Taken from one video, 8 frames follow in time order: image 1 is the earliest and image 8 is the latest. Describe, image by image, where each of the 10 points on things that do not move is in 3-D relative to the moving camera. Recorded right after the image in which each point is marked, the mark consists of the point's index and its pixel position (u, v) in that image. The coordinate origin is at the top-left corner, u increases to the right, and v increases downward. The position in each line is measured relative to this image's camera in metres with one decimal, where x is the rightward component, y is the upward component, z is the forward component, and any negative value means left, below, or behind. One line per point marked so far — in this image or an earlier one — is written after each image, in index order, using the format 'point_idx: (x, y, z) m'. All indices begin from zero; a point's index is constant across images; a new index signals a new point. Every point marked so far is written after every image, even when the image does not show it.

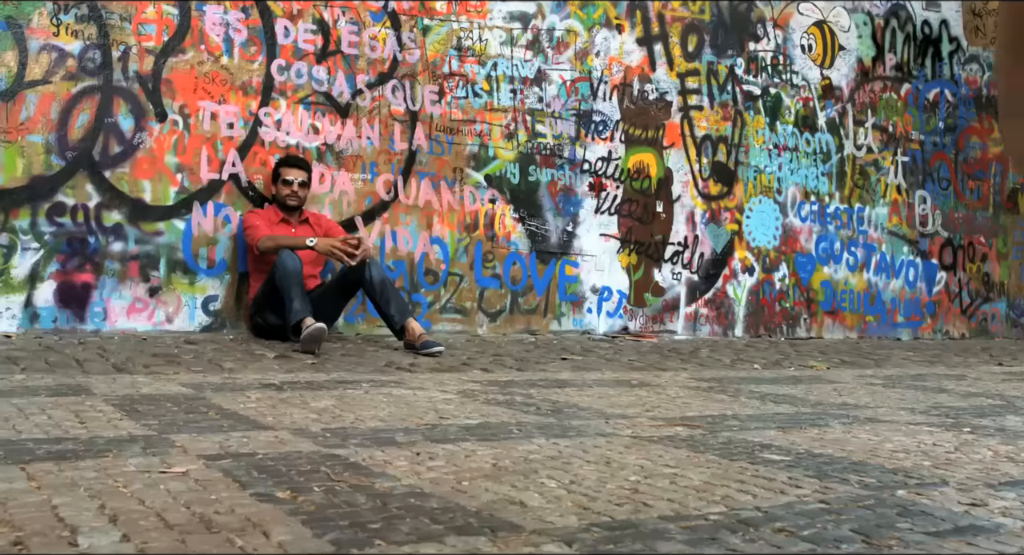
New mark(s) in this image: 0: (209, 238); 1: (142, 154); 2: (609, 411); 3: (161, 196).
0: (-1.8, +0.2, +6.7) m
1: (-2.1, +0.7, +6.5) m
2: (+0.3, -0.4, +3.7) m
3: (-2.0, +0.5, +6.6) m
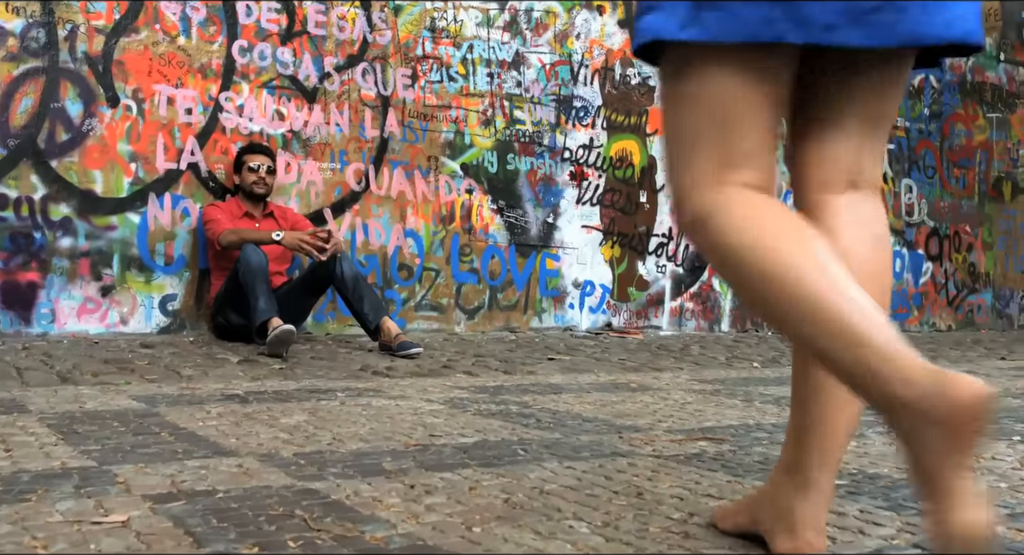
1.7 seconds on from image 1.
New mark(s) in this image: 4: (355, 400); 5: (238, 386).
0: (-1.9, +0.2, +6.3) m
1: (-2.2, +0.7, +6.1) m
2: (+0.3, -0.4, +3.3) m
3: (-2.1, +0.5, +6.1) m
4: (-0.5, -0.4, +3.6) m
5: (-0.9, -0.4, +3.9) m
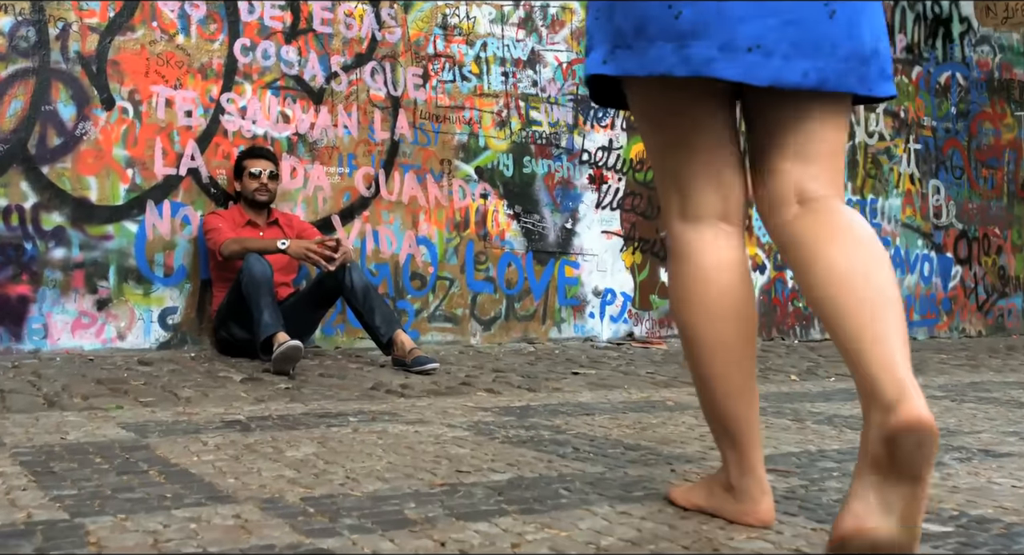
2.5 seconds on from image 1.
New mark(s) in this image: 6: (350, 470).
0: (-1.8, +0.2, +5.9) m
1: (-2.1, +0.6, +5.7) m
2: (+0.4, -0.4, +2.9) m
3: (-2.0, +0.4, +5.8) m
4: (-0.4, -0.4, +3.2) m
5: (-0.8, -0.4, +3.5) m
6: (-0.3, -0.4, +2.5) m
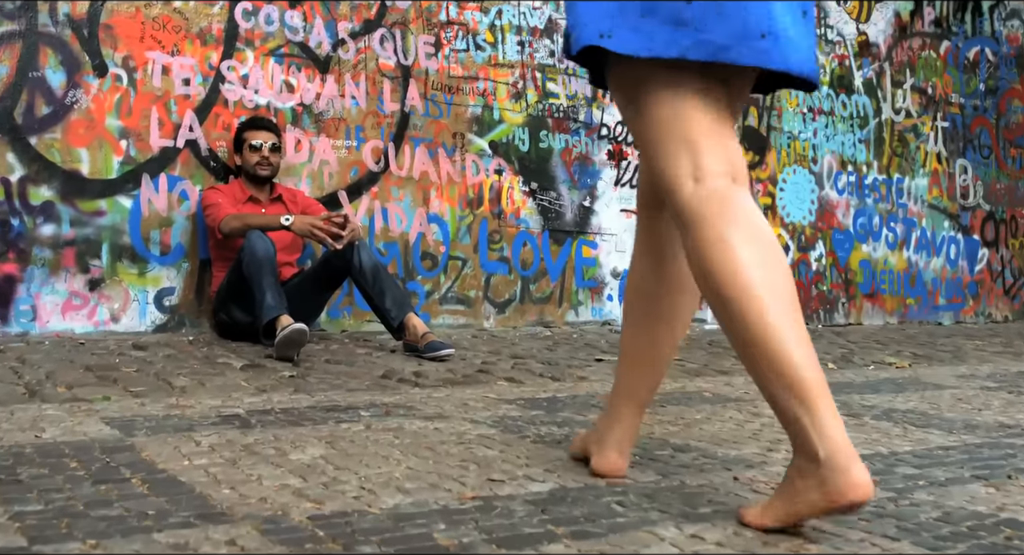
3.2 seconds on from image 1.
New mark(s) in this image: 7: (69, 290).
0: (-1.7, +0.3, +5.6) m
1: (-2.0, +0.7, +5.4) m
2: (+0.5, -0.4, +2.6) m
3: (-1.9, +0.5, +5.4) m
4: (-0.3, -0.4, +2.9) m
5: (-0.7, -0.3, +3.2) m
6: (-0.3, -0.4, +2.1) m
7: (-2.0, -0.1, +5.3) m
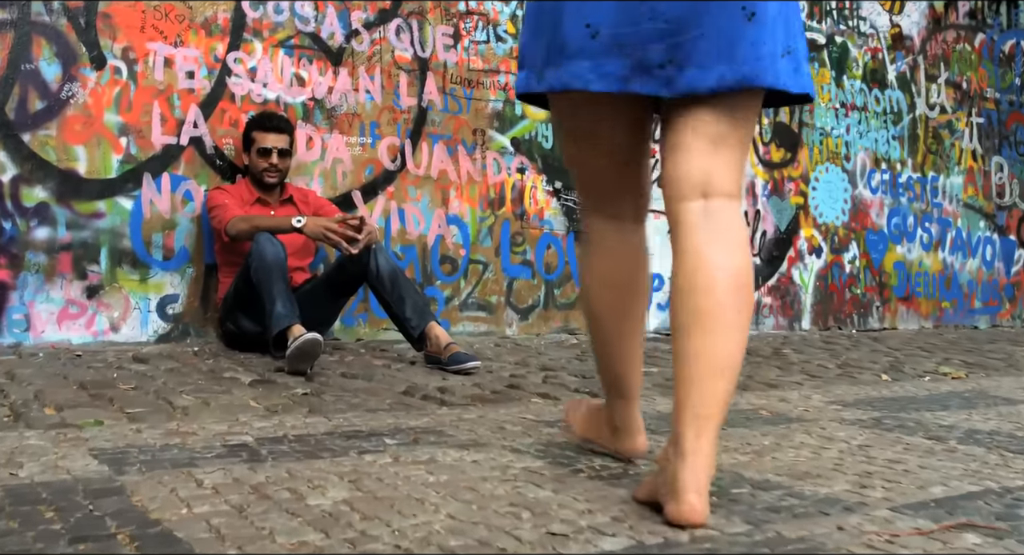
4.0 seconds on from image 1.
0: (-1.6, +0.3, +5.2) m
1: (-1.9, +0.7, +5.0) m
2: (+0.6, -0.4, +2.2) m
3: (-1.8, +0.5, +5.1) m
4: (-0.2, -0.4, +2.5) m
5: (-0.6, -0.4, +2.8) m
6: (-0.2, -0.4, +1.8) m
7: (-1.9, -0.1, +5.0) m
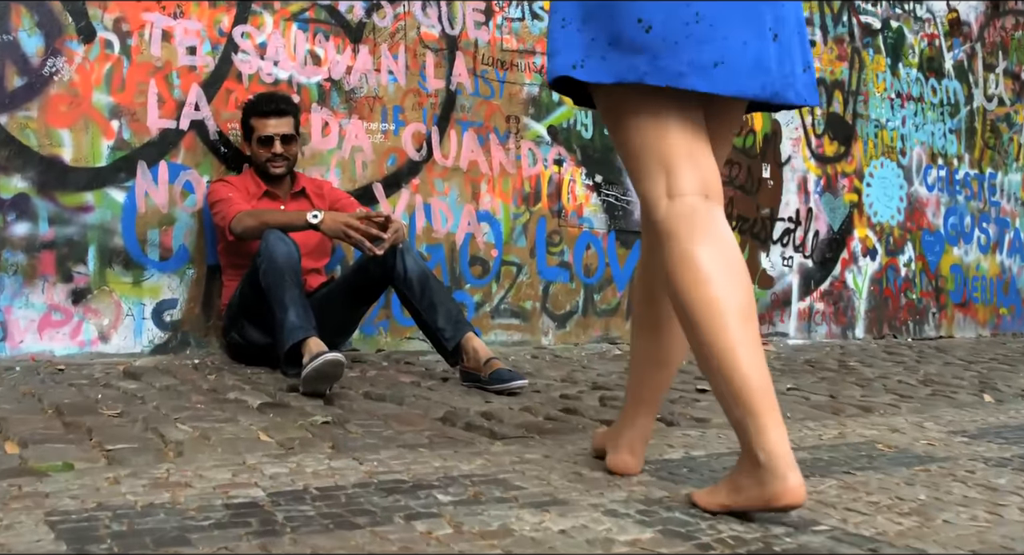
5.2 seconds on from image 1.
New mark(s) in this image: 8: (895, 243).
0: (-1.4, +0.2, +4.6) m
1: (-1.7, +0.7, +4.4) m
2: (+0.7, -0.4, +1.6) m
3: (-1.6, +0.5, +4.4) m
4: (-0.1, -0.4, +1.9) m
5: (-0.5, -0.4, +2.2) m
6: (0.0, -0.4, +1.1) m
7: (-1.7, -0.1, +4.4) m
8: (+2.5, +0.2, +7.7) m
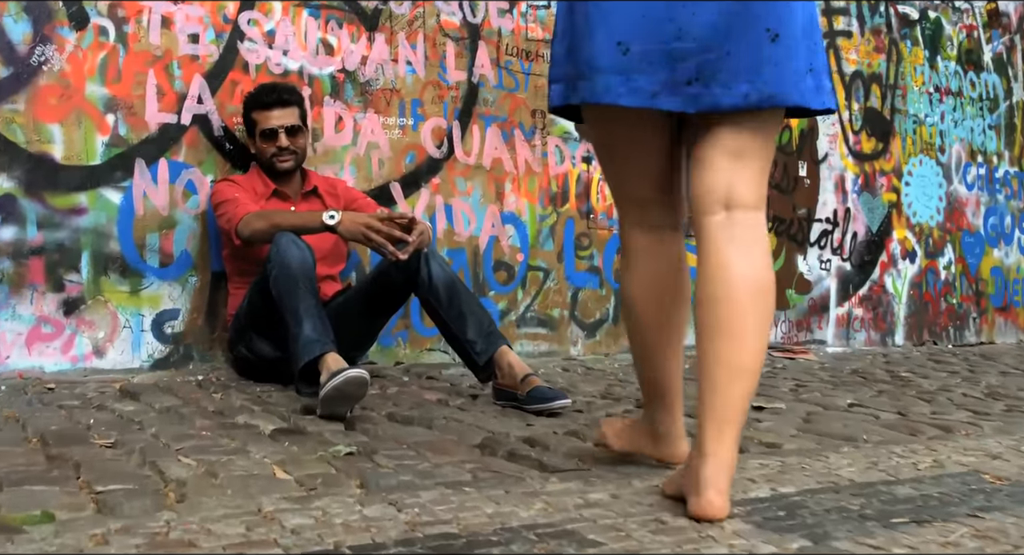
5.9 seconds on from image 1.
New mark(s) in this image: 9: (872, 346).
0: (-1.3, +0.2, +4.2) m
1: (-1.6, +0.7, +4.0) m
2: (+0.8, -0.4, +1.2) m
3: (-1.5, +0.4, +4.1) m
4: (+0.1, -0.4, +1.5) m
5: (-0.4, -0.4, +1.8) m
6: (+0.1, -0.4, +0.7) m
7: (-1.6, -0.1, +4.0) m
8: (+2.7, +0.2, +7.3) m
9: (+2.1, -0.4, +6.9) m
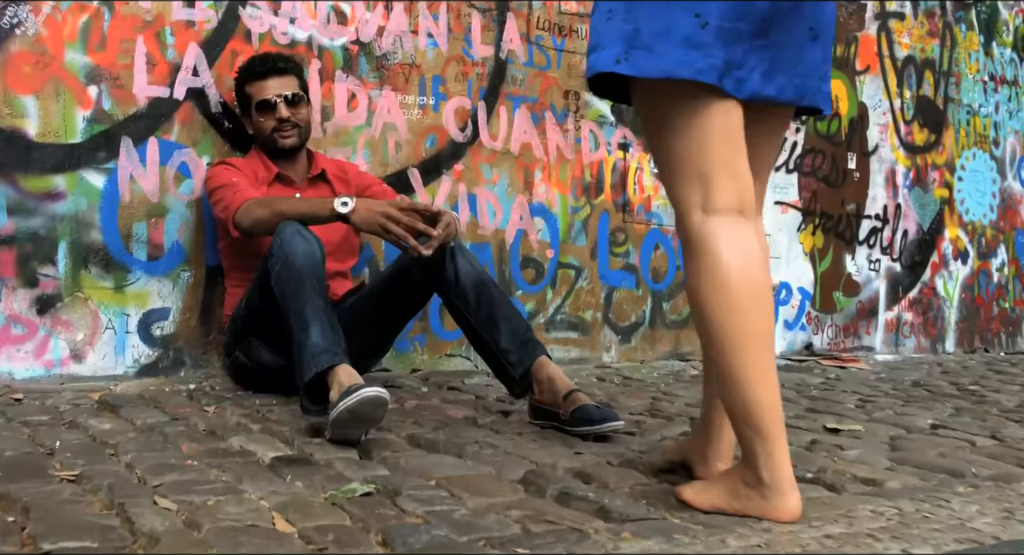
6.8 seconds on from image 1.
0: (-1.2, +0.2, +3.7) m
1: (-1.5, +0.7, +3.5) m
2: (+0.9, -0.4, +0.7) m
3: (-1.4, +0.5, +3.6) m
4: (+0.2, -0.4, +1.0) m
5: (-0.3, -0.4, +1.3) m
6: (+0.2, -0.4, +0.3) m
7: (-1.5, -0.1, +3.5) m
8: (+2.8, +0.2, +6.8) m
9: (+2.2, -0.4, +6.4) m
